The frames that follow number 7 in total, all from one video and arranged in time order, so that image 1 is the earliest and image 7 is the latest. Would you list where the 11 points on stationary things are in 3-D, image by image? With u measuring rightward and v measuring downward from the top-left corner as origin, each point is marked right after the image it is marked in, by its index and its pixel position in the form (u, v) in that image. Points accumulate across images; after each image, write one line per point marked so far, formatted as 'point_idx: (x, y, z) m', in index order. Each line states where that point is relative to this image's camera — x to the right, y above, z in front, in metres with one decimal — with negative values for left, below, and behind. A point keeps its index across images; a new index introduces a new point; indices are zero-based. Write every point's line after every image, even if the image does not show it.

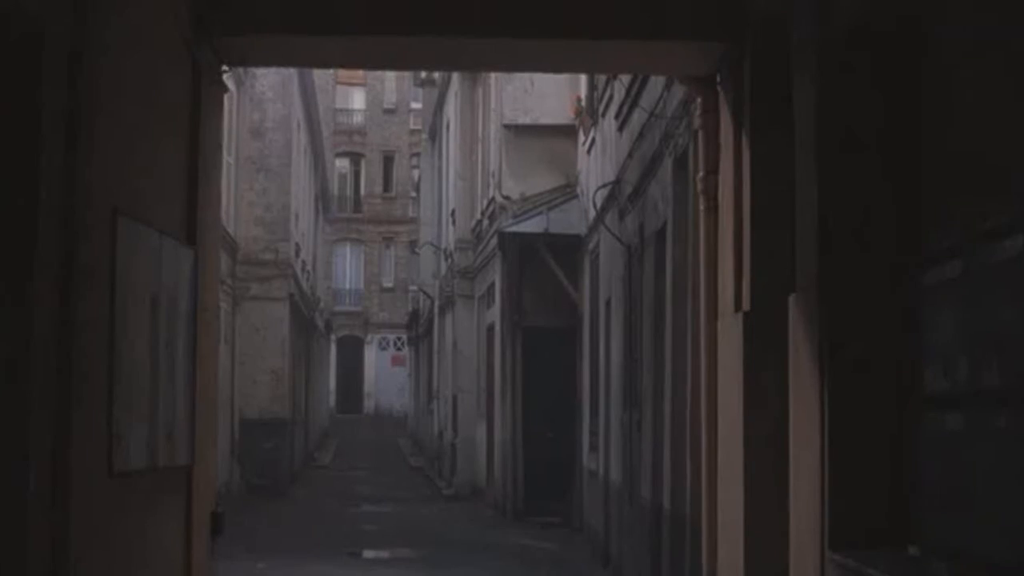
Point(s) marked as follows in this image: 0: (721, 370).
0: (+1.0, -0.4, +7.9) m
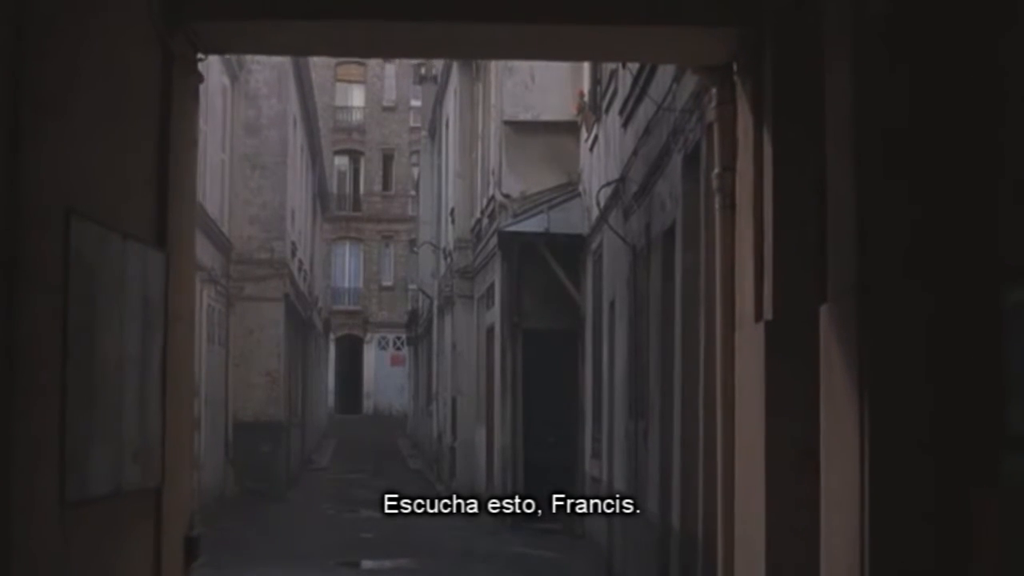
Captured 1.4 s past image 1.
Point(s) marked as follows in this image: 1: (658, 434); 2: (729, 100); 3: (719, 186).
0: (+1.0, -0.4, +7.2) m
1: (+1.0, -1.0, +11.3) m
2: (+1.0, +0.9, +7.7) m
3: (+1.0, +0.5, +7.7) m
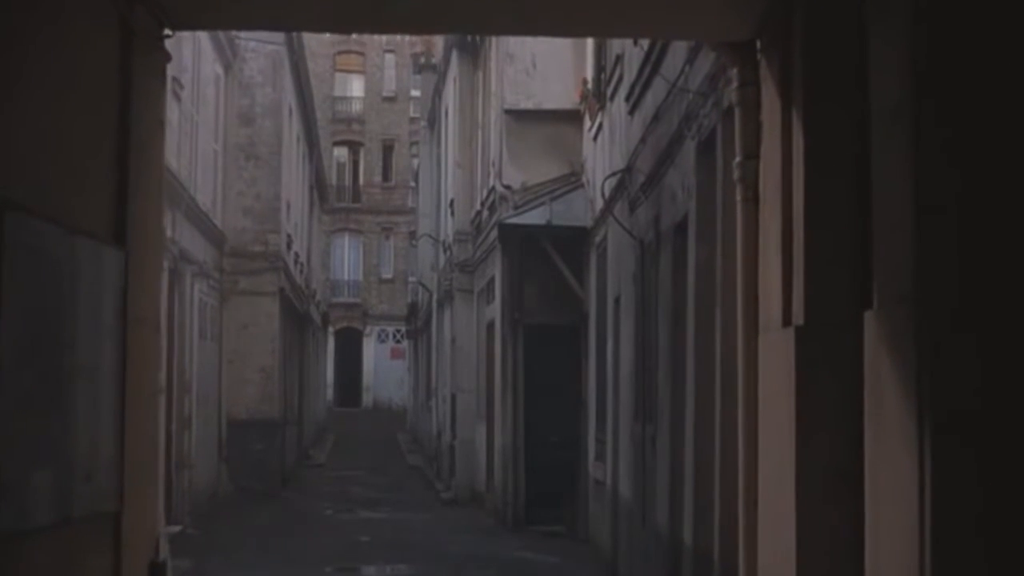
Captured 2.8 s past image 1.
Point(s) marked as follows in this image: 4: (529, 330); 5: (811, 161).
0: (+1.0, -0.4, +6.5) m
1: (+1.0, -1.0, +10.6) m
2: (+1.0, +0.9, +6.9) m
3: (+1.0, +0.5, +7.0) m
4: (+0.2, -0.5, +19.3) m
5: (+1.1, +0.5, +6.0) m
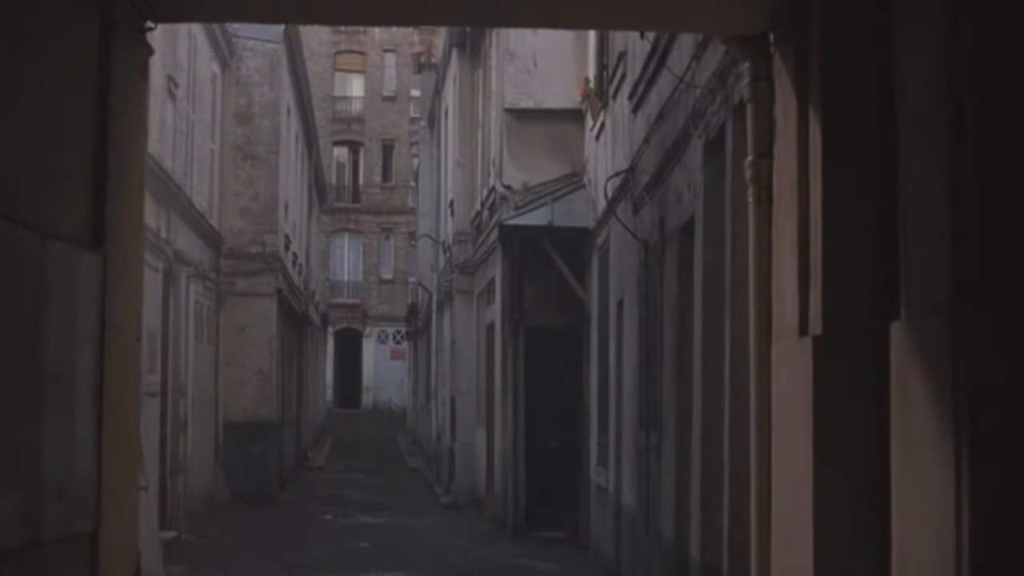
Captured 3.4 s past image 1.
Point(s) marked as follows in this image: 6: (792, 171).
0: (+1.0, -0.4, +6.2) m
1: (+1.0, -1.0, +10.3) m
2: (+1.0, +0.9, +6.6) m
3: (+1.0, +0.5, +6.6) m
4: (+0.2, -0.5, +19.0) m
5: (+1.1, +0.4, +5.7) m
6: (+1.0, +0.4, +6.1) m
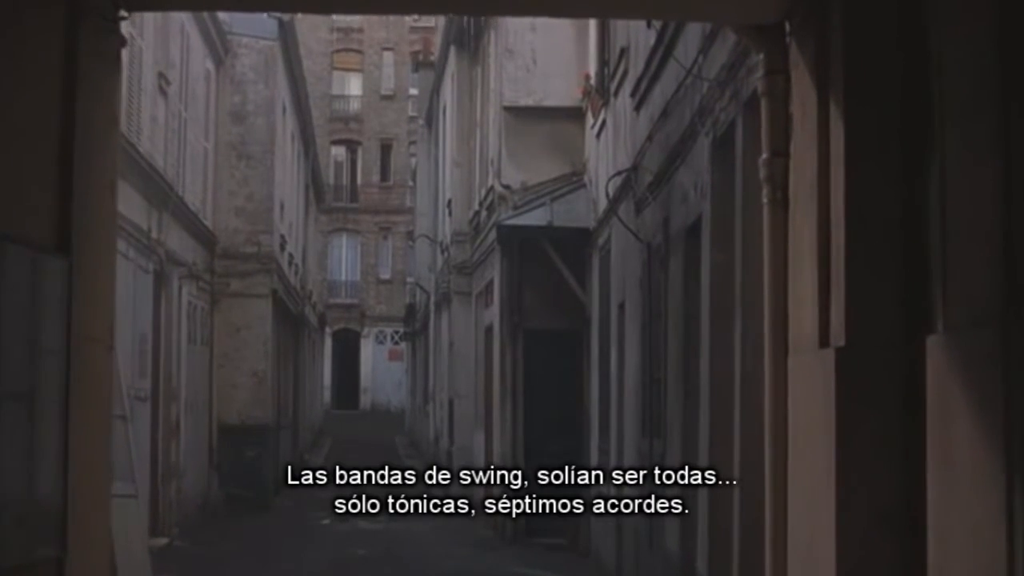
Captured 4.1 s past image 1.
0: (+1.0, -0.5, +5.8) m
1: (+1.0, -1.0, +9.9) m
2: (+1.0, +0.8, +6.2) m
3: (+1.0, +0.4, +6.2) m
4: (+0.2, -0.5, +18.5) m
5: (+1.1, +0.4, +5.2) m
6: (+1.0, +0.4, +5.6) m
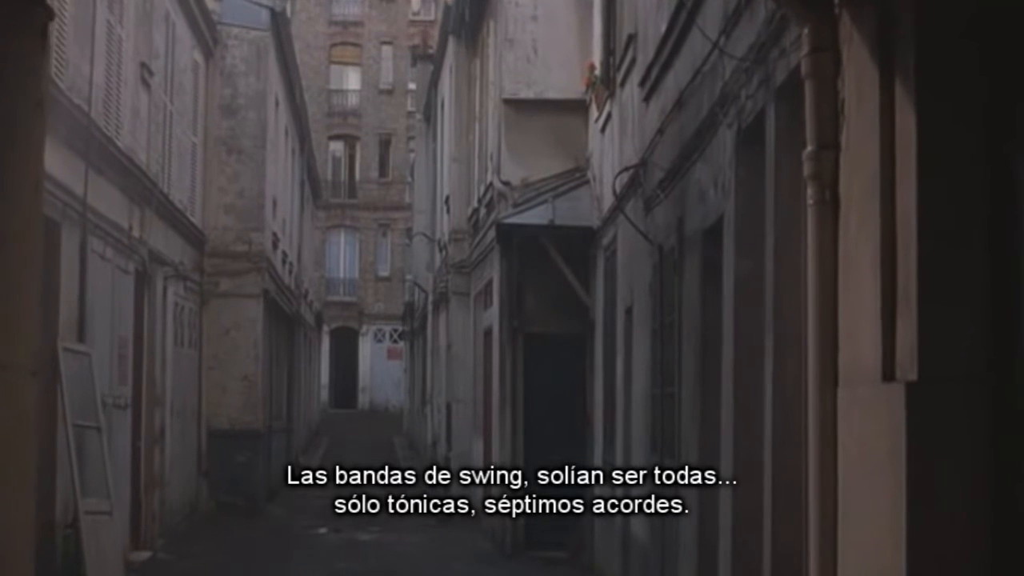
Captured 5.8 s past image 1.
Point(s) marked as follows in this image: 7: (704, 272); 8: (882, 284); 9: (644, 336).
0: (+1.0, -0.5, +4.8) m
1: (+1.0, -1.1, +8.9) m
2: (+1.0, +0.8, +5.2) m
3: (+1.0, +0.4, +5.3) m
4: (+0.2, -0.6, +17.6) m
5: (+1.1, +0.4, +4.3) m
6: (+1.0, +0.4, +4.7) m
7: (+1.1, +0.1, +9.0) m
8: (+1.0, 0.0, +4.5) m
9: (+1.0, -0.3, +12.1) m
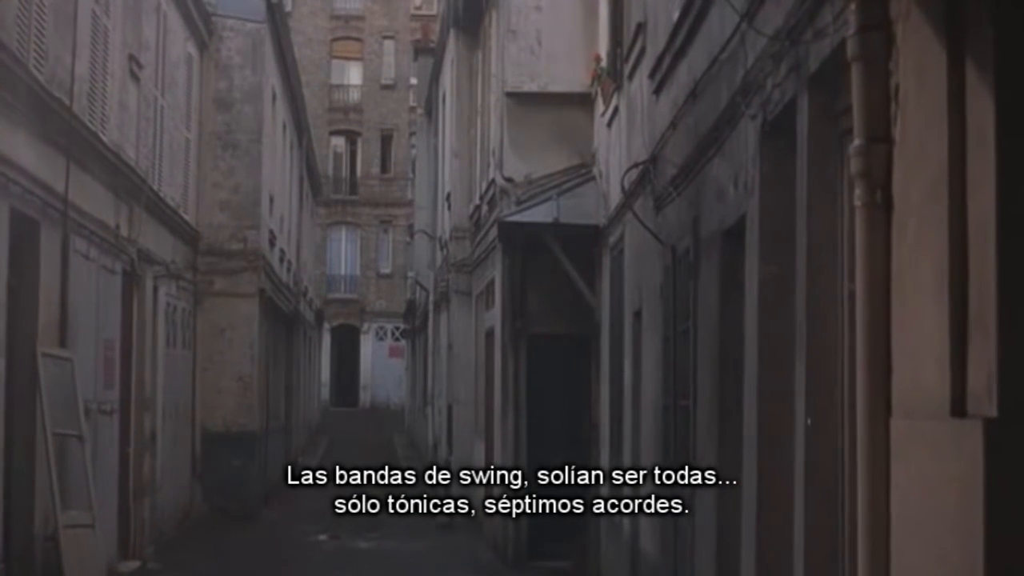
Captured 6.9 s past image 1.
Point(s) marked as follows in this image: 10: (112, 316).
0: (+1.0, -0.6, +4.2) m
1: (+1.0, -1.1, +8.2) m
2: (+1.0, +0.7, +4.6) m
3: (+1.0, +0.3, +4.6) m
4: (+0.2, -0.6, +16.9) m
5: (+1.1, +0.3, +3.6) m
6: (+1.0, +0.3, +4.0) m
7: (+1.1, 0.0, +8.3) m
8: (+1.0, 0.0, +3.8) m
9: (+1.0, -0.4, +11.4) m
10: (-4.1, -0.3, +16.5) m
